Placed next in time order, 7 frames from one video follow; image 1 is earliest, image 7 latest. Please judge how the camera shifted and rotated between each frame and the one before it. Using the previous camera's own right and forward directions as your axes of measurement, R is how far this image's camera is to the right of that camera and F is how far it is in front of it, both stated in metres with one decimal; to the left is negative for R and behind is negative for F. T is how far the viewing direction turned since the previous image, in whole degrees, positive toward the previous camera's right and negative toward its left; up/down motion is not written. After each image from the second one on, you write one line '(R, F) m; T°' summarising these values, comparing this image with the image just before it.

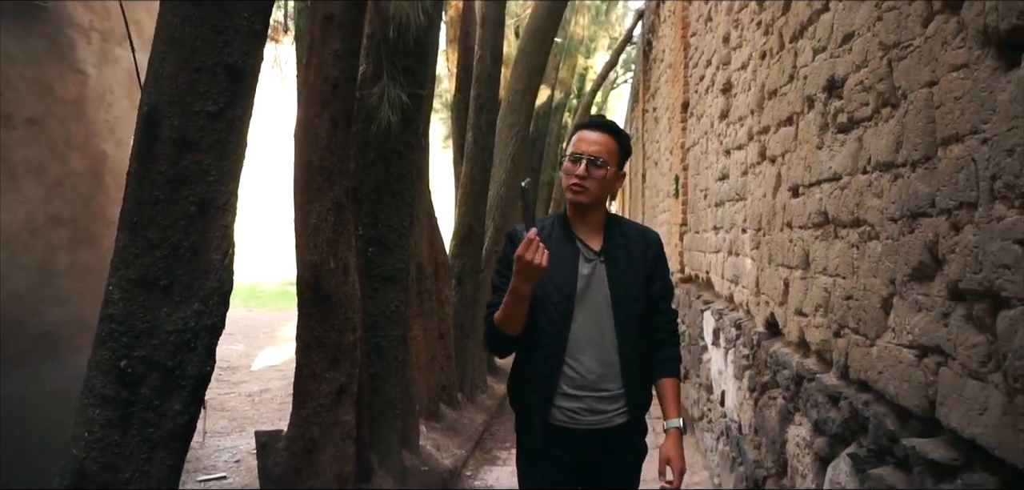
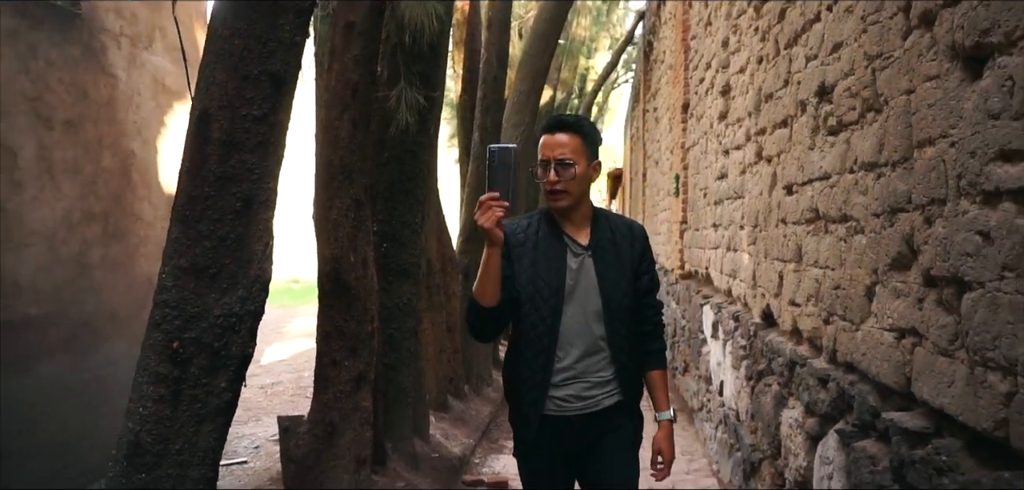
(-0.1, -0.2) m; 0°
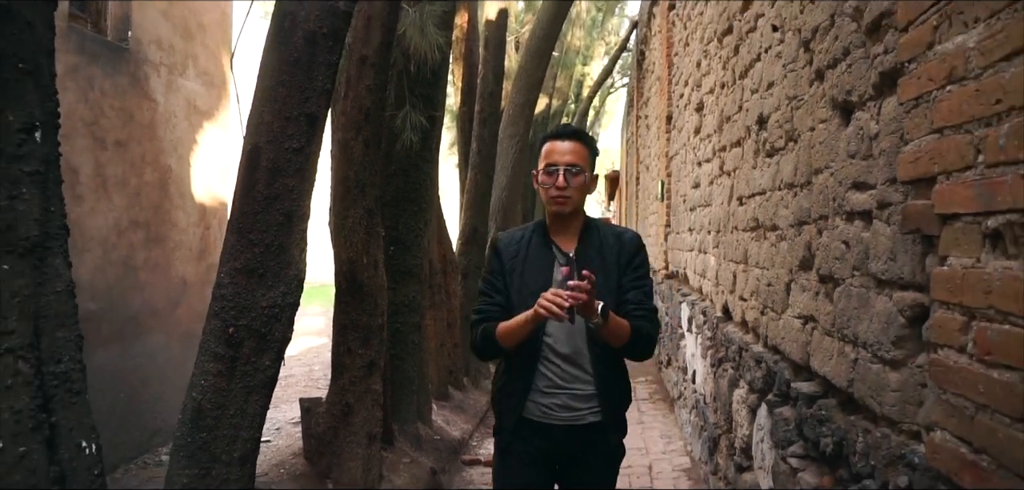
(+0.1, -0.7) m; 0°
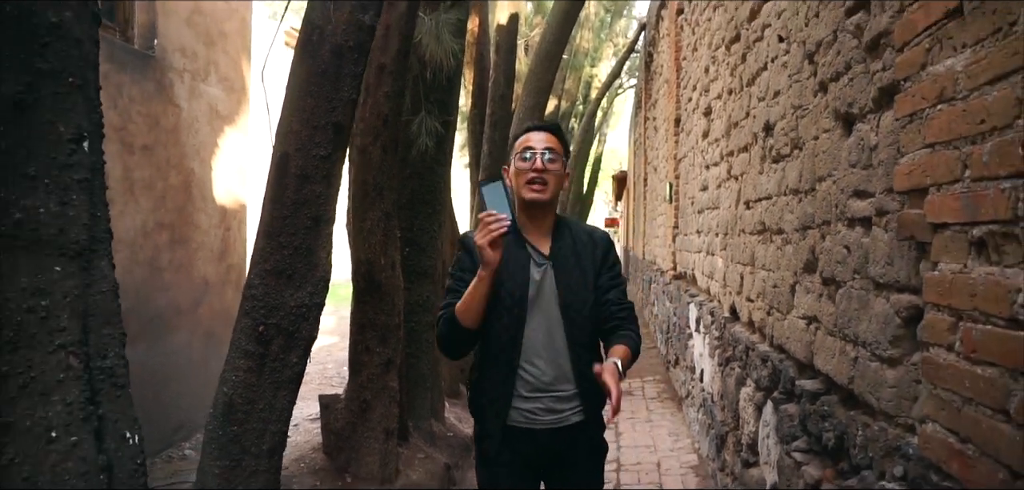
(0.0, -0.2) m; 0°
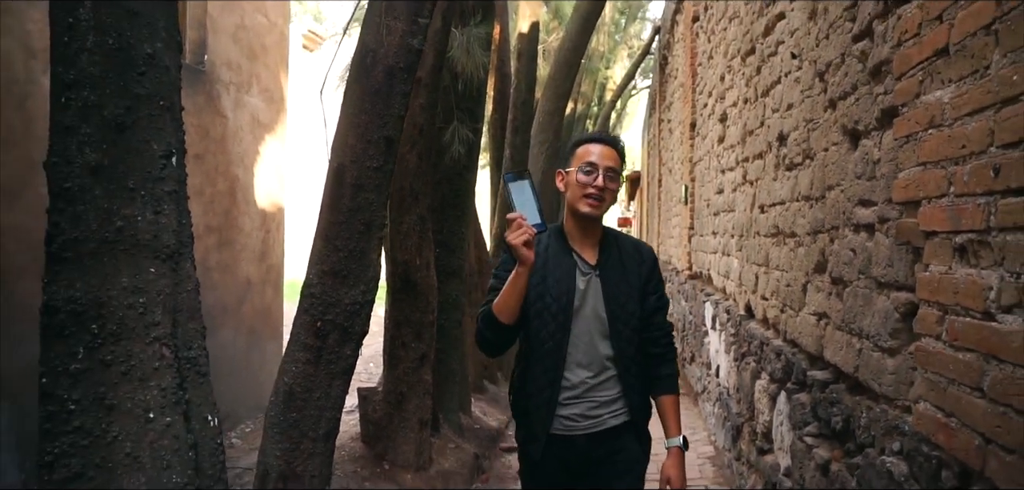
(-0.1, -0.3) m; -1°
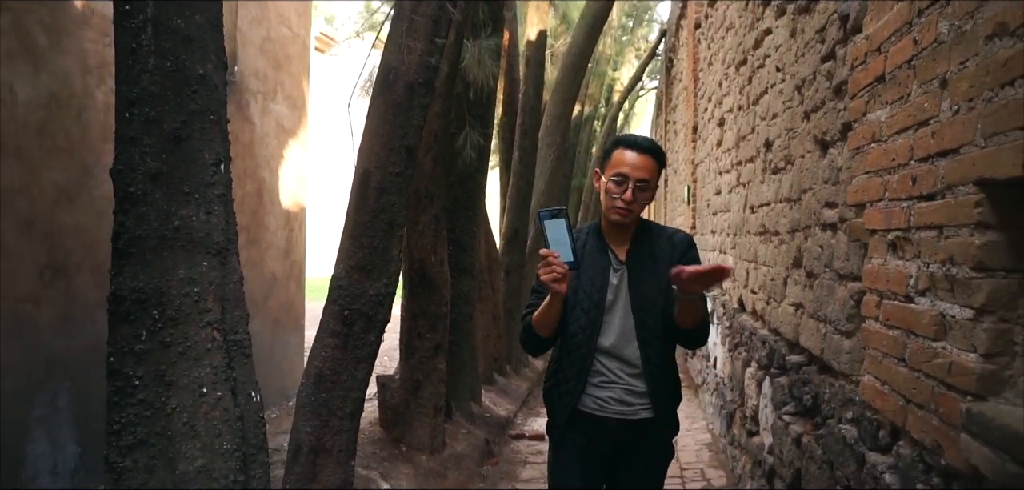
(0.0, -0.4) m; -1°
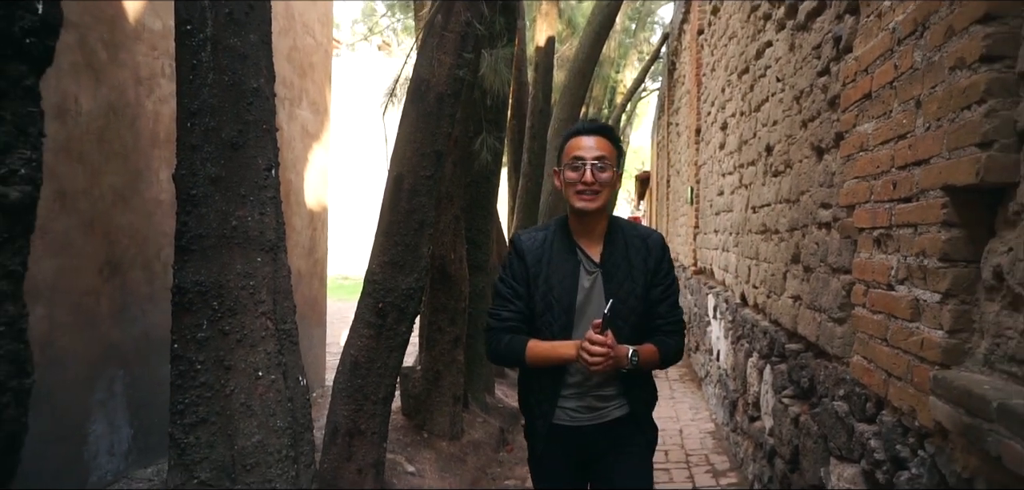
(-0.1, -0.4) m; 0°
